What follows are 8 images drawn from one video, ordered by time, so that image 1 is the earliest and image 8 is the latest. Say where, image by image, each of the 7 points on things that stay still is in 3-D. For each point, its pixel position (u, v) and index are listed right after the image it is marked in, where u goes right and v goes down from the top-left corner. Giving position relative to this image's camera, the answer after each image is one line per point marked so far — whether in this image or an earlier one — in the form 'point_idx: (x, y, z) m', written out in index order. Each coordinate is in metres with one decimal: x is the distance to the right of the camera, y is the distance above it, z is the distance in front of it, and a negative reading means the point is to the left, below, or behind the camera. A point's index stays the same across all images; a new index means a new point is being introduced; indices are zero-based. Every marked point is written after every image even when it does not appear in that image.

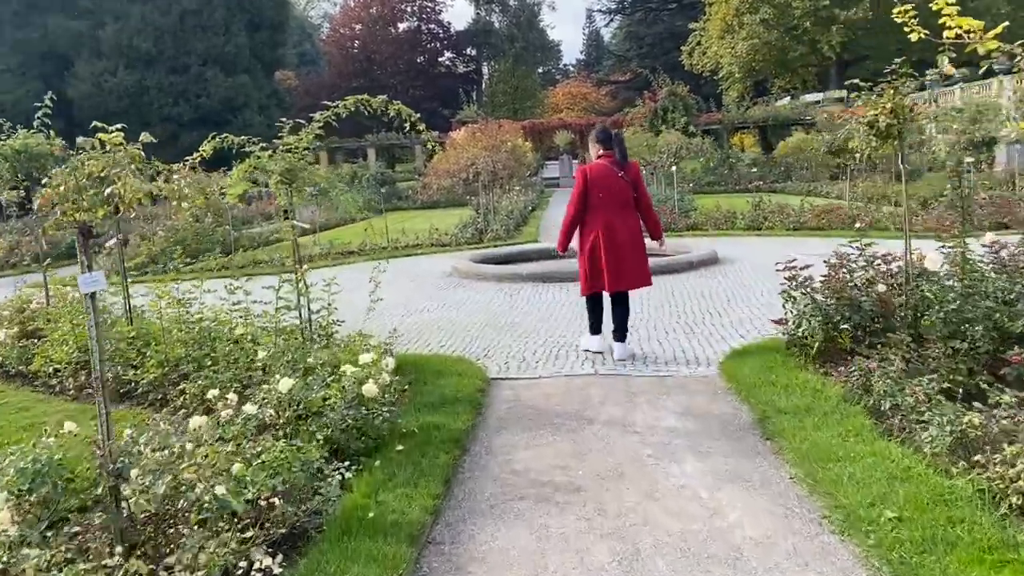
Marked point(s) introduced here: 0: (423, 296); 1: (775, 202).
0: (-0.9, -0.1, +8.1) m
1: (+4.6, +1.5, +15.0) m
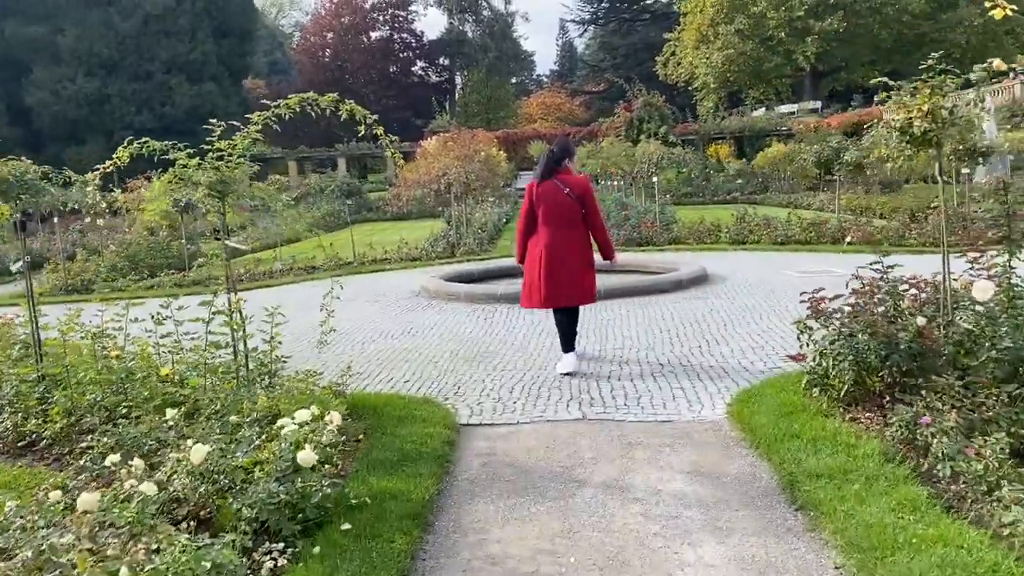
0: (-1.1, -0.3, +7.4) m
1: (+4.1, +1.2, +14.4) m
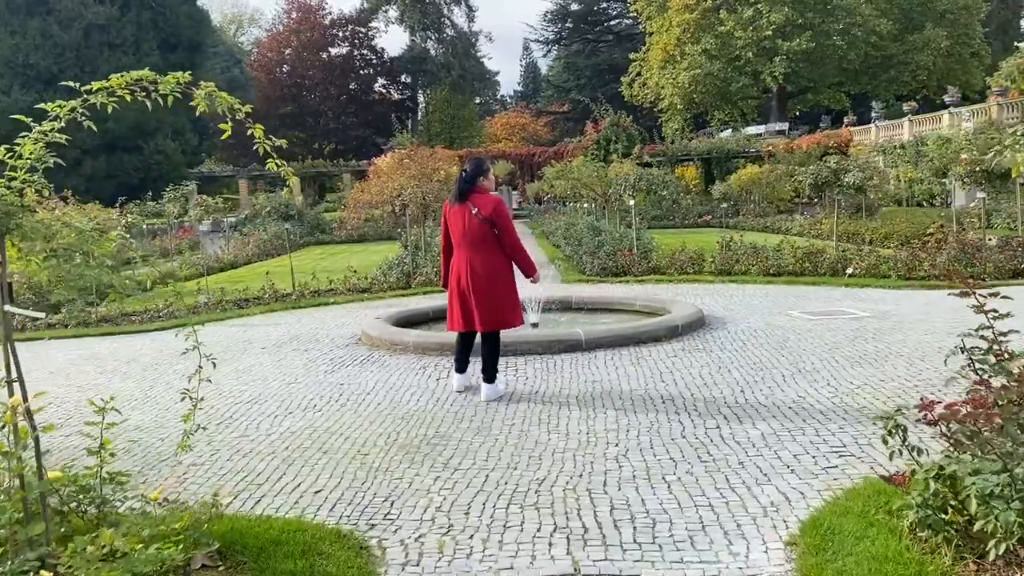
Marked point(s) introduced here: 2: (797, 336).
0: (-1.4, -0.6, +5.8) m
1: (+3.5, +0.7, +13.1) m
2: (+2.1, -0.4, +6.6) m
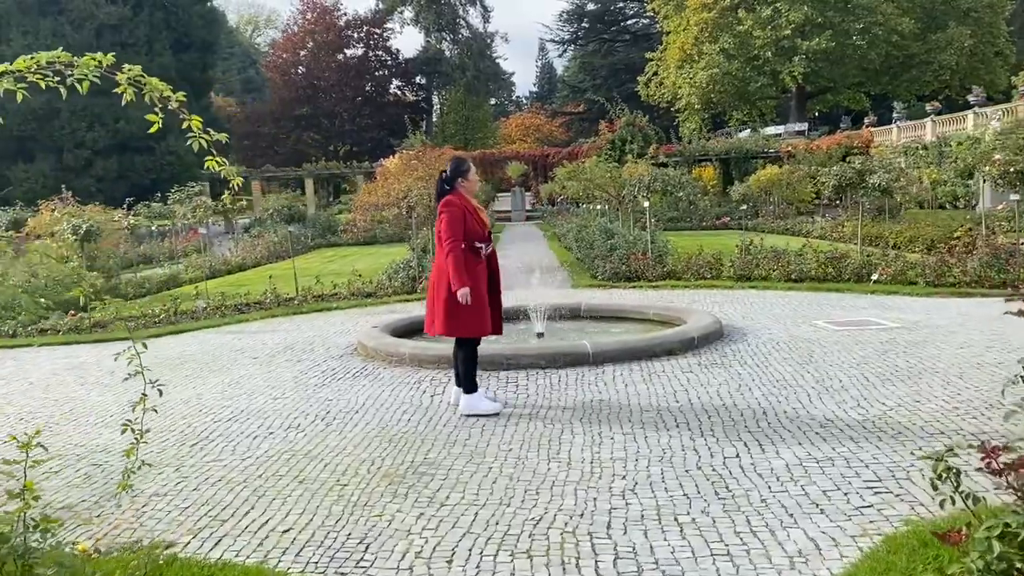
0: (-1.3, -0.7, +5.4) m
1: (+3.7, +0.6, +12.7) m
2: (+2.2, -0.4, +6.1) m
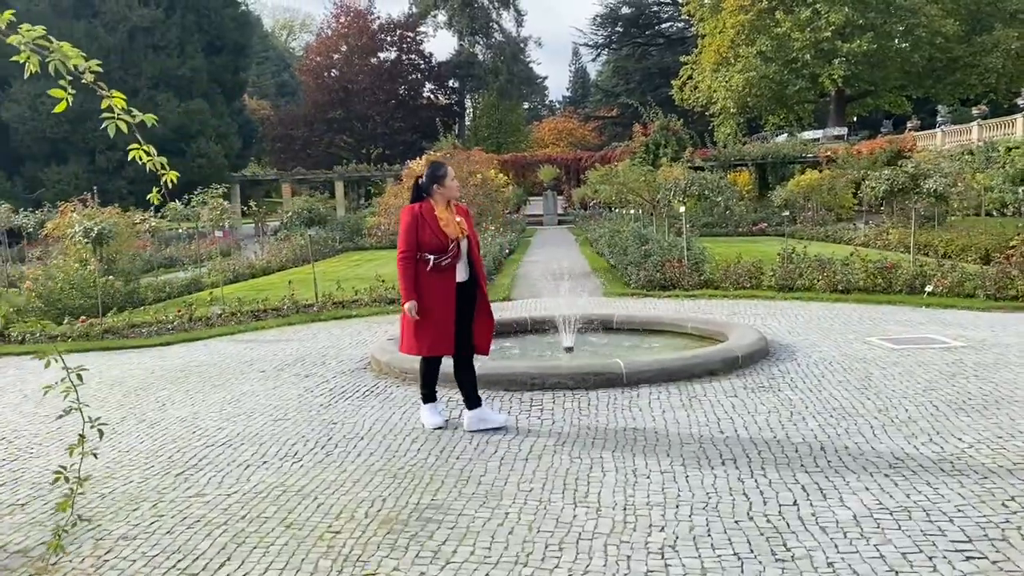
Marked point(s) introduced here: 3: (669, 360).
0: (-1.2, -0.7, +5.0) m
1: (+4.1, +0.5, +12.0) m
2: (+2.3, -0.5, +5.5) m
3: (+1.0, -0.4, +5.4) m
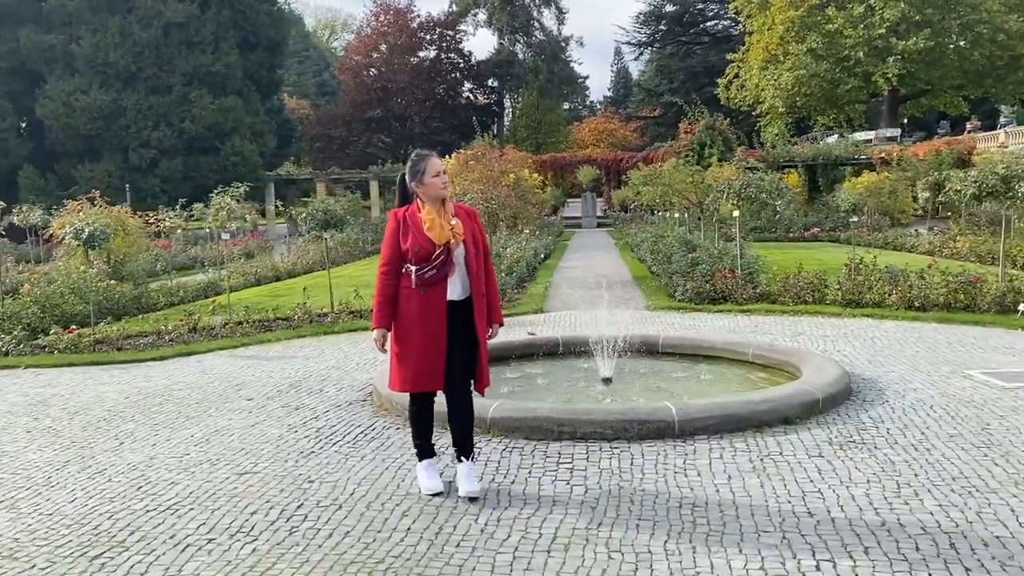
0: (-1.1, -0.8, +4.0) m
1: (+4.5, +0.3, +10.8) m
2: (+2.4, -0.7, +4.4) m
3: (+1.1, -0.6, +4.3) m
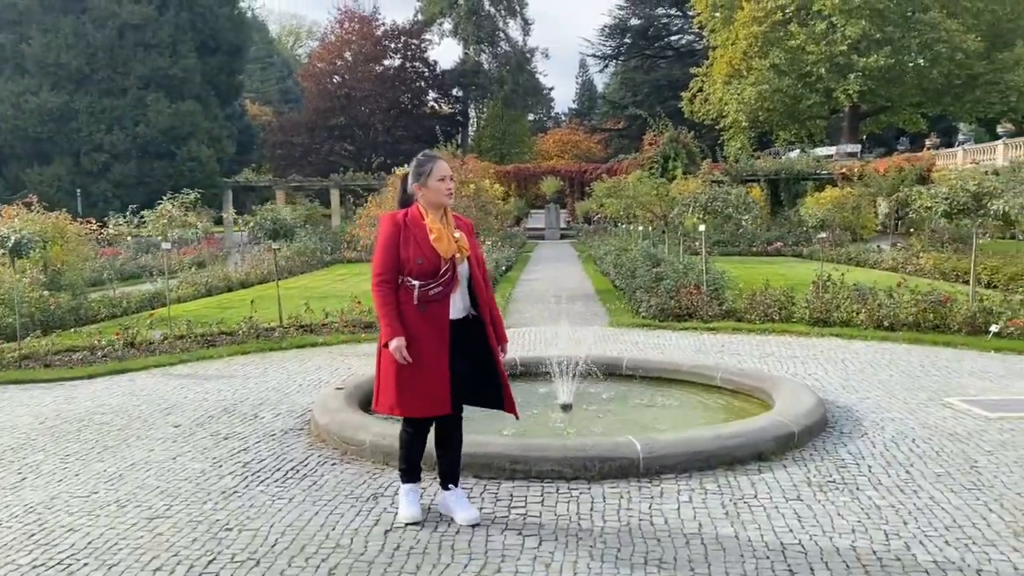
0: (-1.3, -0.9, +3.5) m
1: (+4.0, +0.1, +10.6) m
2: (+2.2, -0.8, +4.0) m
3: (+0.9, -0.7, +3.9) m
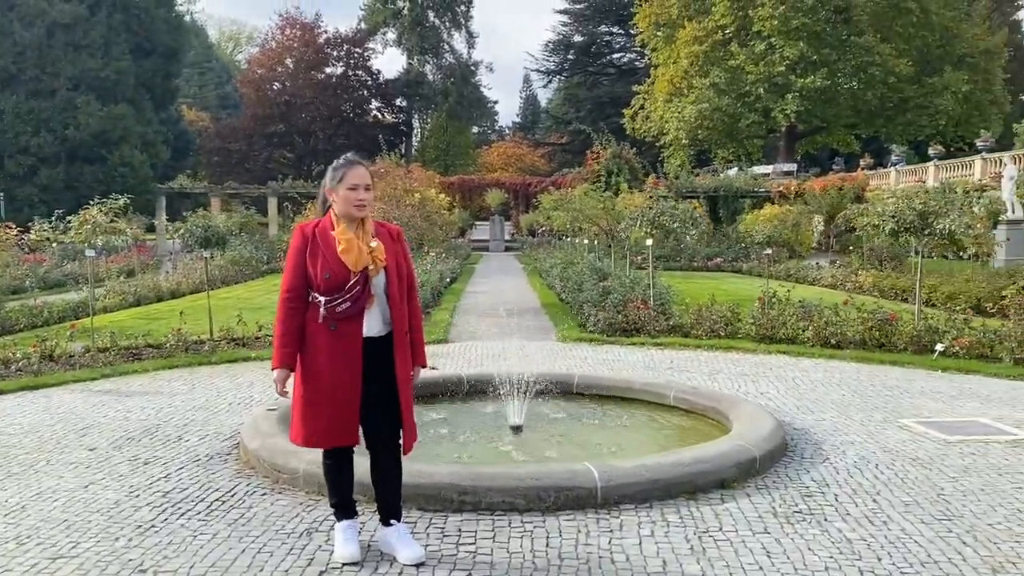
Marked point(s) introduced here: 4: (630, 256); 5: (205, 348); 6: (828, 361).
0: (-1.5, -1.0, +3.1) m
1: (+3.4, -0.1, +10.5) m
2: (+2.0, -0.9, +3.9) m
3: (+0.6, -0.8, +3.7) m
4: (+1.8, +0.5, +13.8) m
5: (-3.0, -0.6, +8.7) m
6: (+2.9, -0.7, +7.9) m
